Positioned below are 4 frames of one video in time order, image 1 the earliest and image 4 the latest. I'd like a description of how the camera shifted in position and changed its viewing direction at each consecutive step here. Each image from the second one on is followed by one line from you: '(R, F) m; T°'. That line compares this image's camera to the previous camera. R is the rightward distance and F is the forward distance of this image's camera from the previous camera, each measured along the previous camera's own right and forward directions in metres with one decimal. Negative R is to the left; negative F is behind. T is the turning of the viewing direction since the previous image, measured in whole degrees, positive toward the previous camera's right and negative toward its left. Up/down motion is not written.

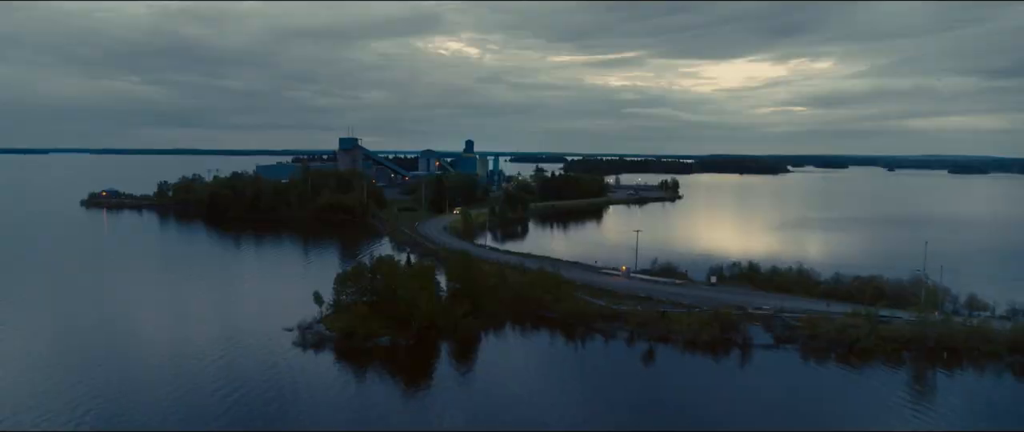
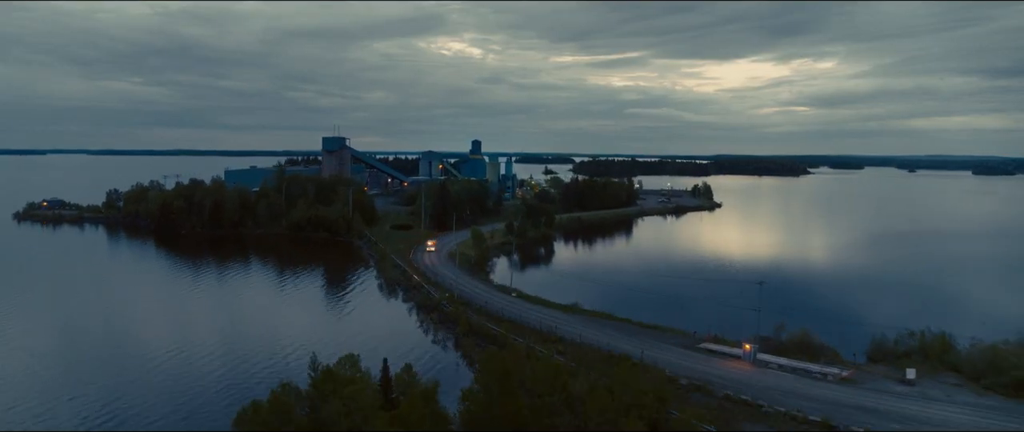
(-0.3, +2.3) m; 0°
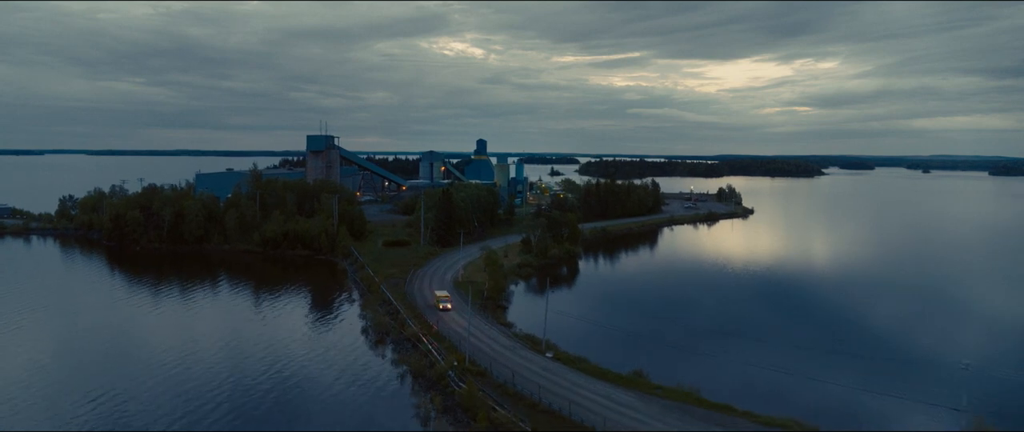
(-0.2, +1.5) m; 0°
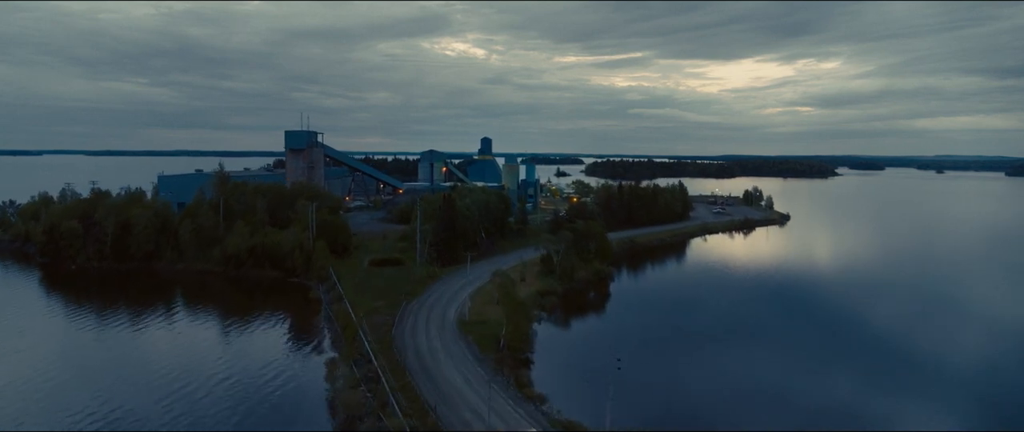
(-0.1, +1.4) m; 0°
